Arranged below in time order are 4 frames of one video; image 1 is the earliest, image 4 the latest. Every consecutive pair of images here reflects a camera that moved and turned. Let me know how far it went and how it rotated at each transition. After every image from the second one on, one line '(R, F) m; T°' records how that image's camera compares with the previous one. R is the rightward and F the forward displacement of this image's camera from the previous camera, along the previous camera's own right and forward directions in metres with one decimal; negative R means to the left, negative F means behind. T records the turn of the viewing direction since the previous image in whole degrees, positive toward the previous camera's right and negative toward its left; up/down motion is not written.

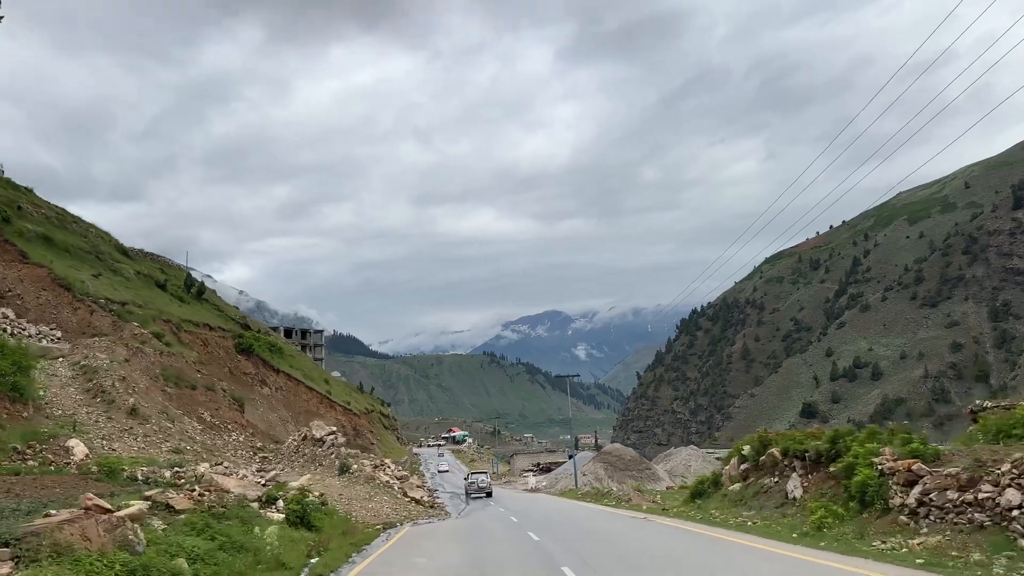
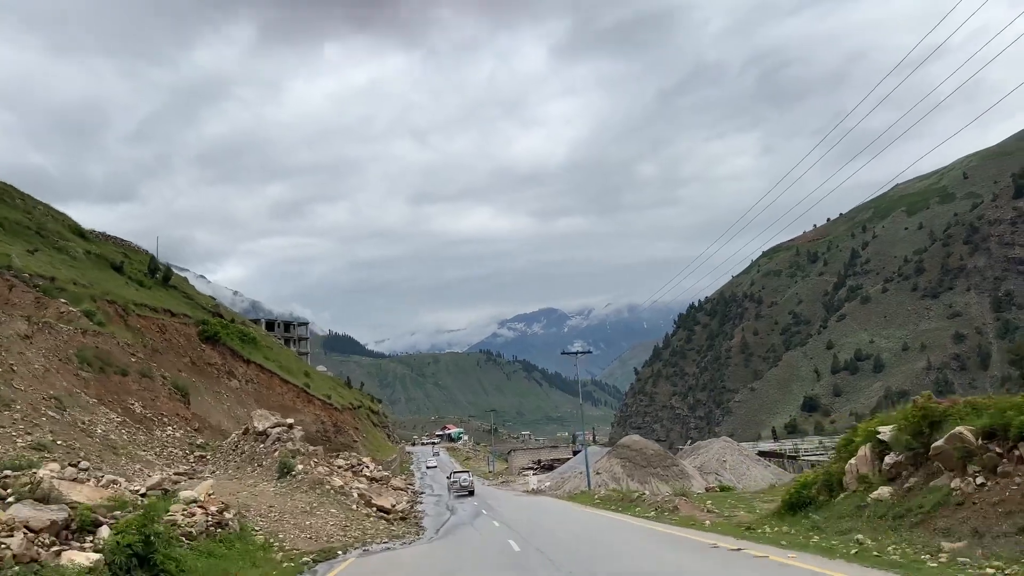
(0.0, +6.9) m; 0°
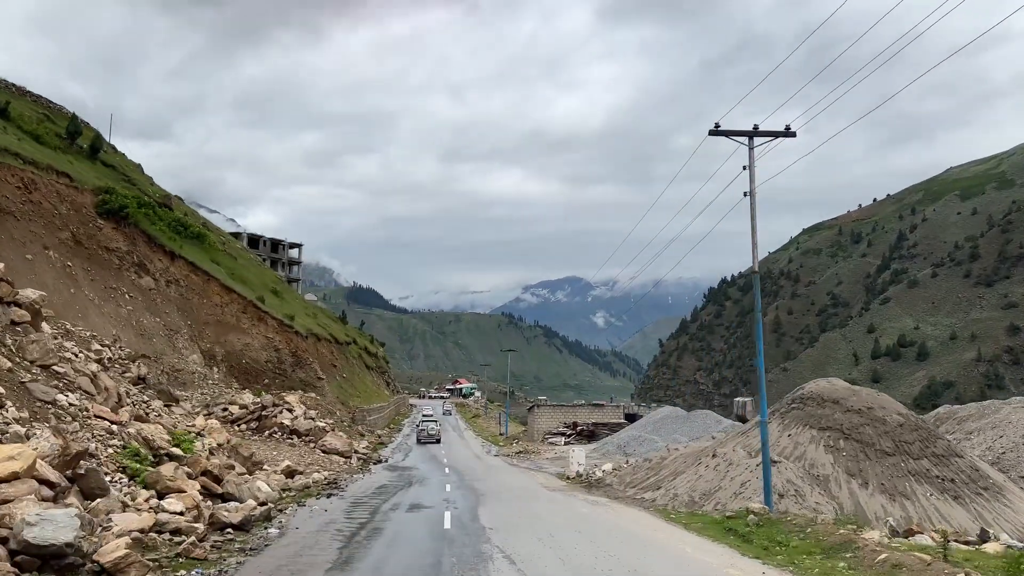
(-0.4, +19.0) m; -2°
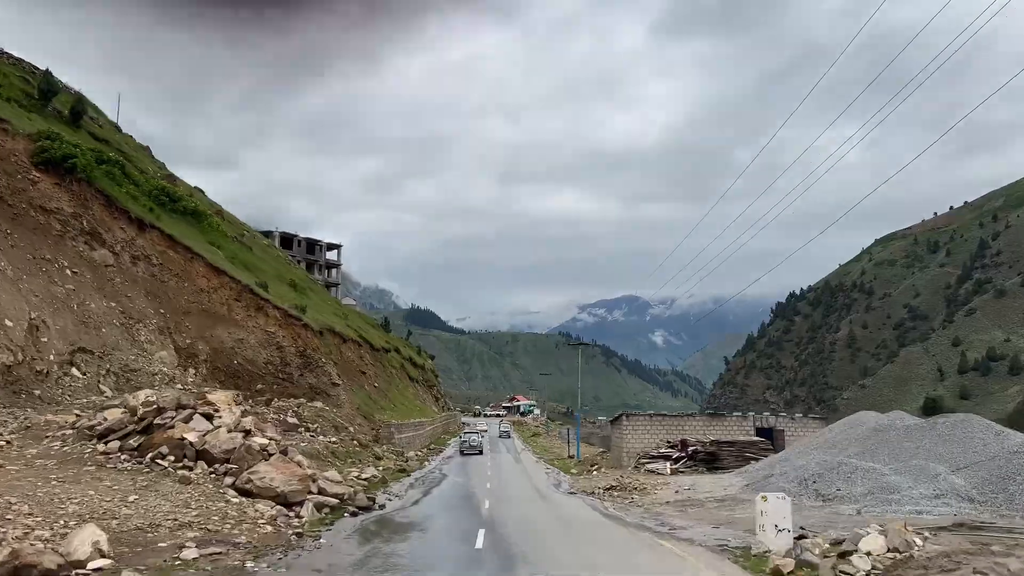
(-0.7, +11.7) m; -5°
